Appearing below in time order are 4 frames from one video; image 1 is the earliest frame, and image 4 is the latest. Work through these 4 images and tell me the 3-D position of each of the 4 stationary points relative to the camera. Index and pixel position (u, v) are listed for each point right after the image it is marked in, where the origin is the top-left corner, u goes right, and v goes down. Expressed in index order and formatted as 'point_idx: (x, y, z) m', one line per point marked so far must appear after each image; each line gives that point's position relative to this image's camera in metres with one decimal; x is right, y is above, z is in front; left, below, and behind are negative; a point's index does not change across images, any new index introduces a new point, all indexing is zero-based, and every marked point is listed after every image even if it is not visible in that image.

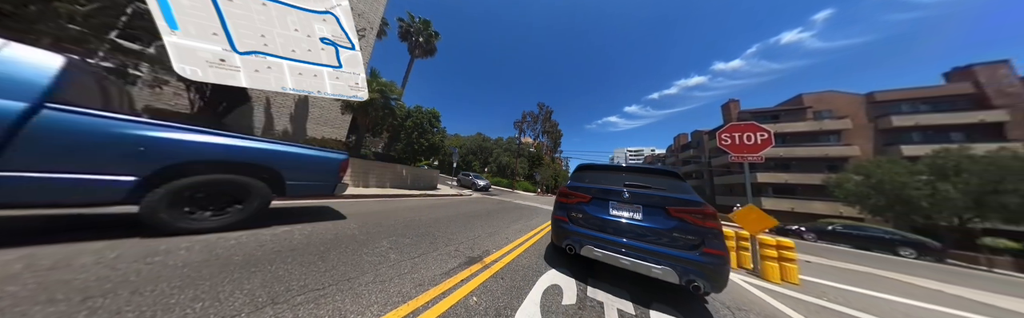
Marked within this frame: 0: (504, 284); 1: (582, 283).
0: (-0.1, -1.2, +1.6) m
1: (+0.9, -1.6, +2.1) m
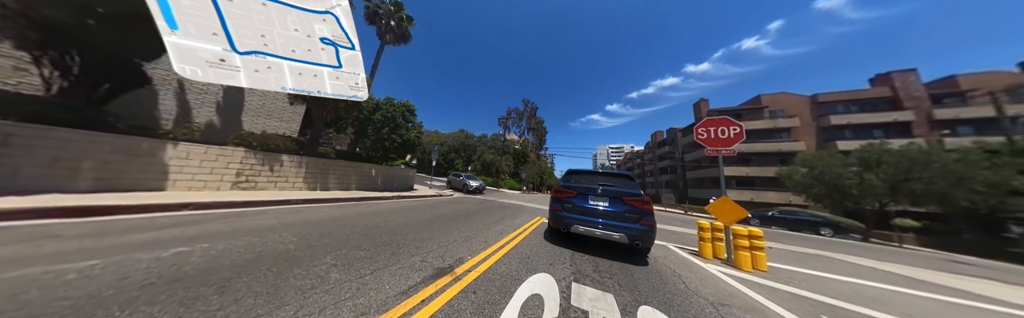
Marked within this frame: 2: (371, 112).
0: (-0.3, -1.2, +1.4) m
1: (+0.6, -1.5, +2.0) m
2: (-13.7, +4.5, +16.8) m
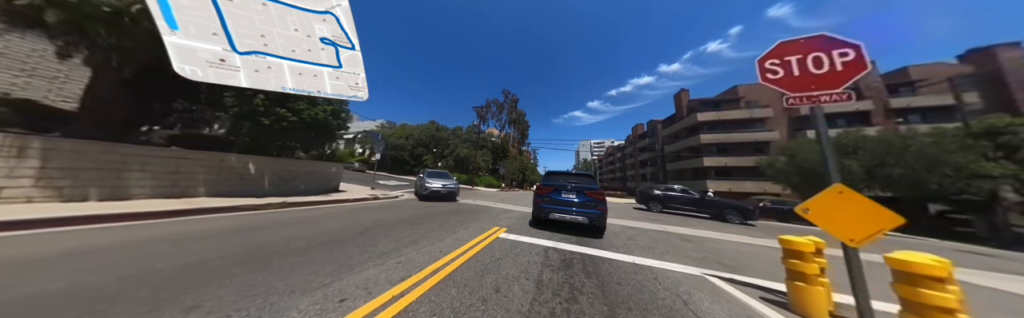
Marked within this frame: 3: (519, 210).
0: (-0.9, -1.1, +0.9) m
1: (0.0, -1.4, +1.5) m
2: (-15.2, +4.5, +15.4) m
3: (+0.3, -2.6, +8.8) m
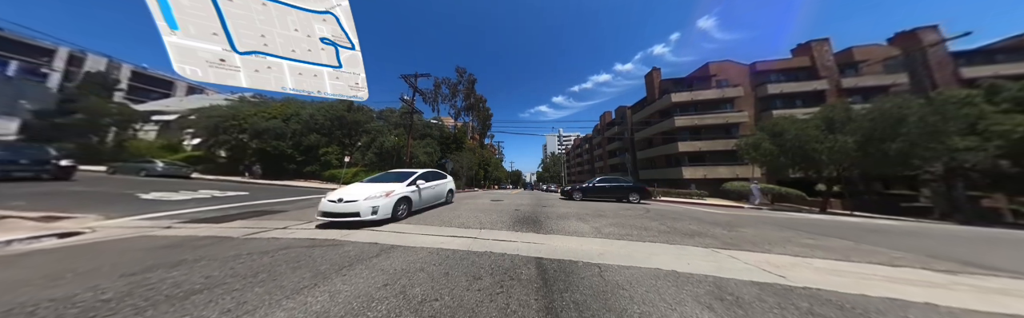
0: (-1.3, -0.9, -1.1) m
1: (-0.5, -1.1, -0.3) m
2: (-18.1, +4.5, +10.5) m
3: (-1.6, -2.3, +6.9) m
